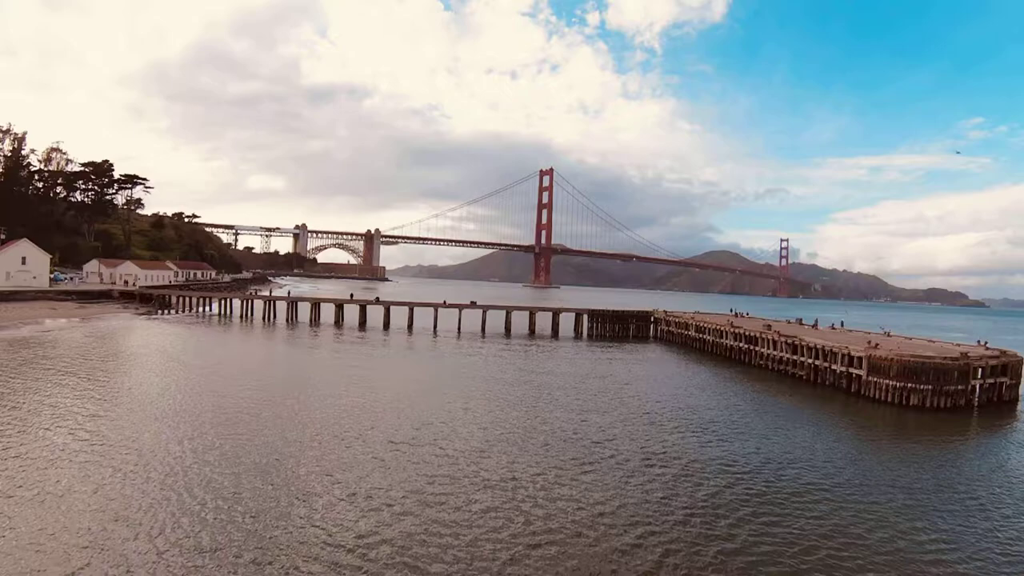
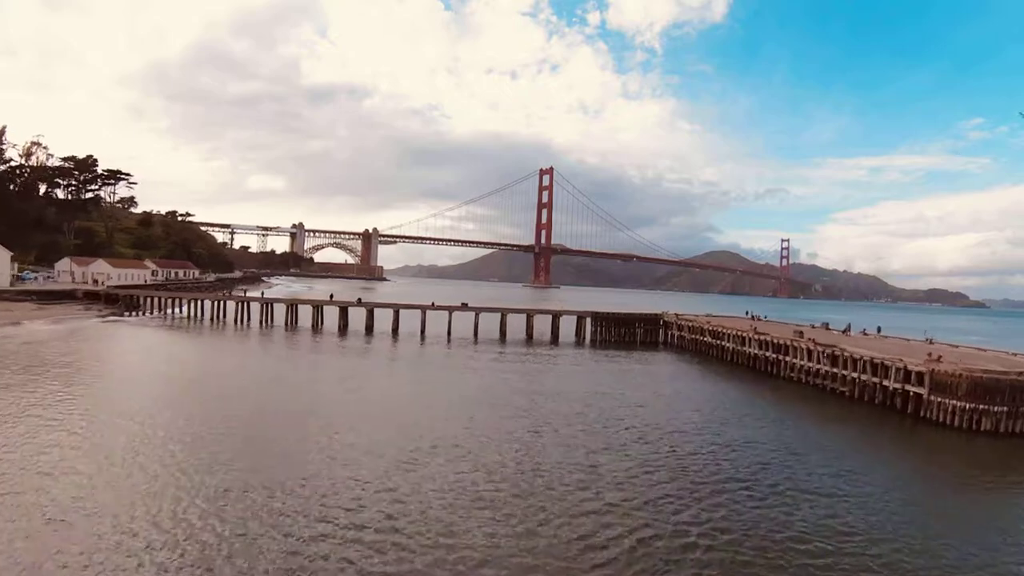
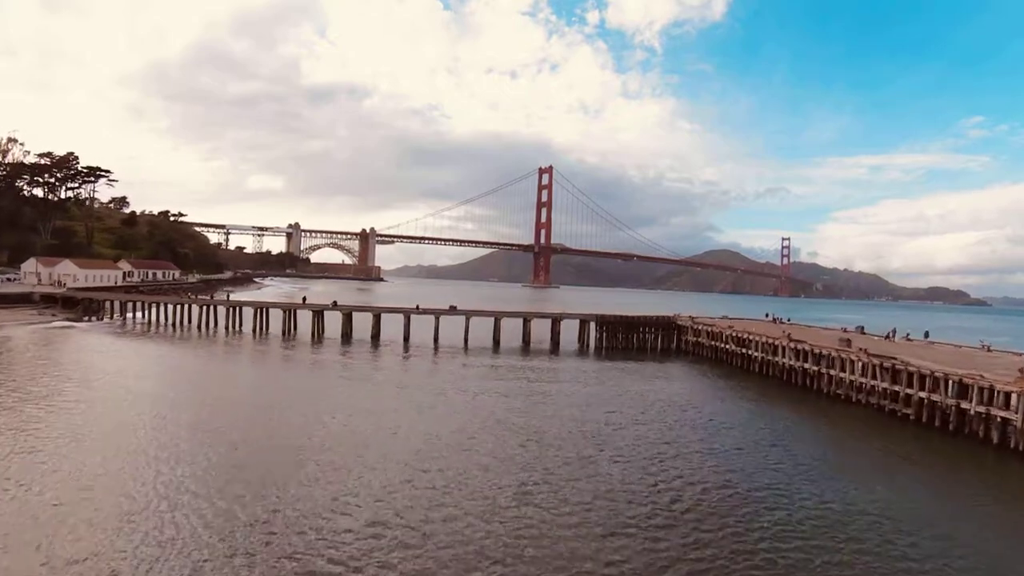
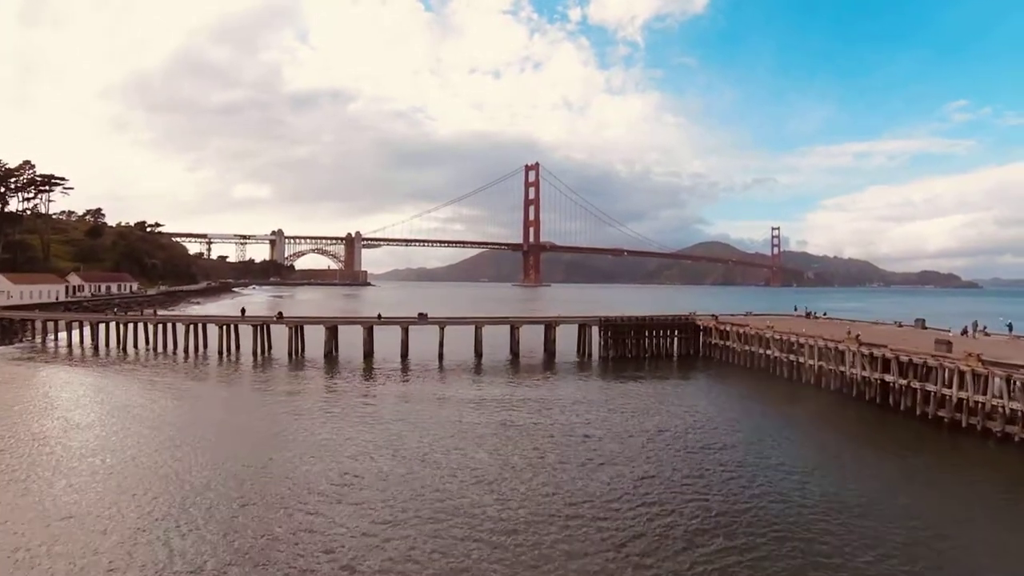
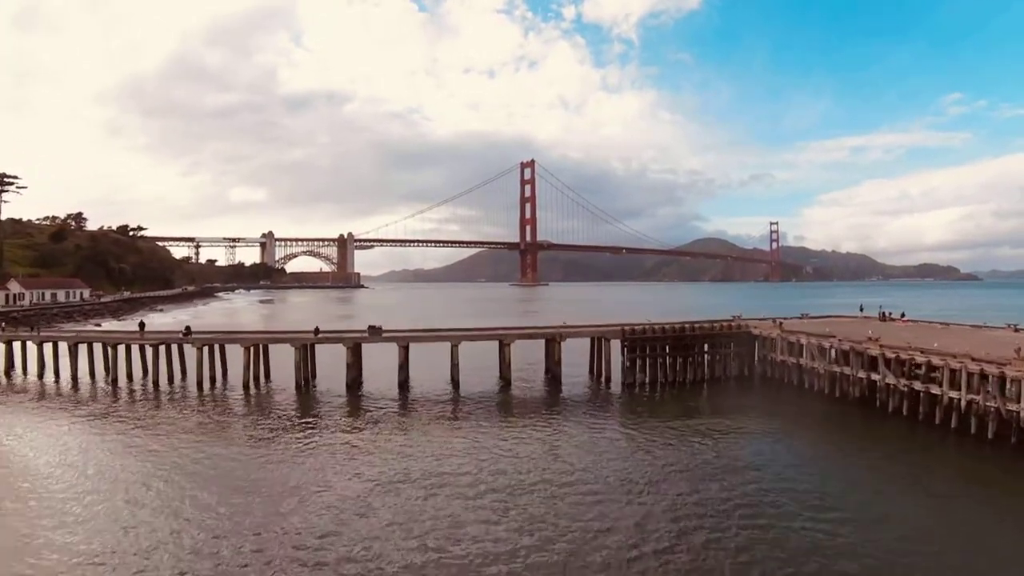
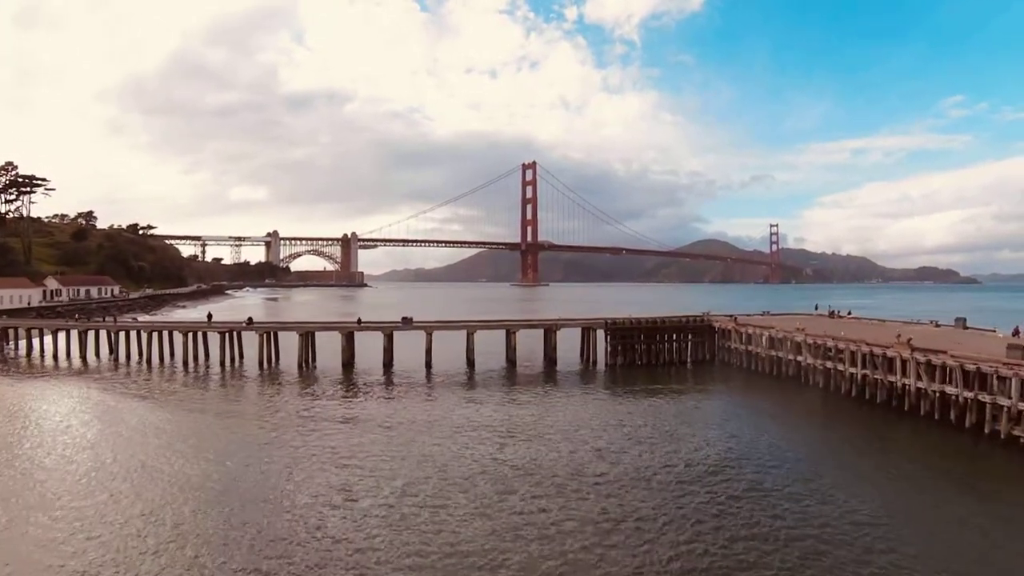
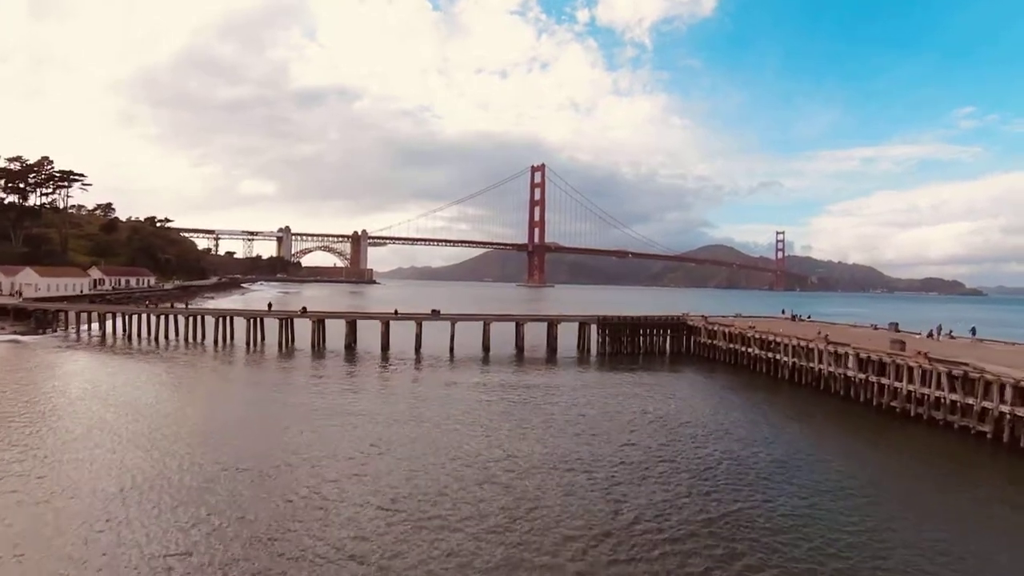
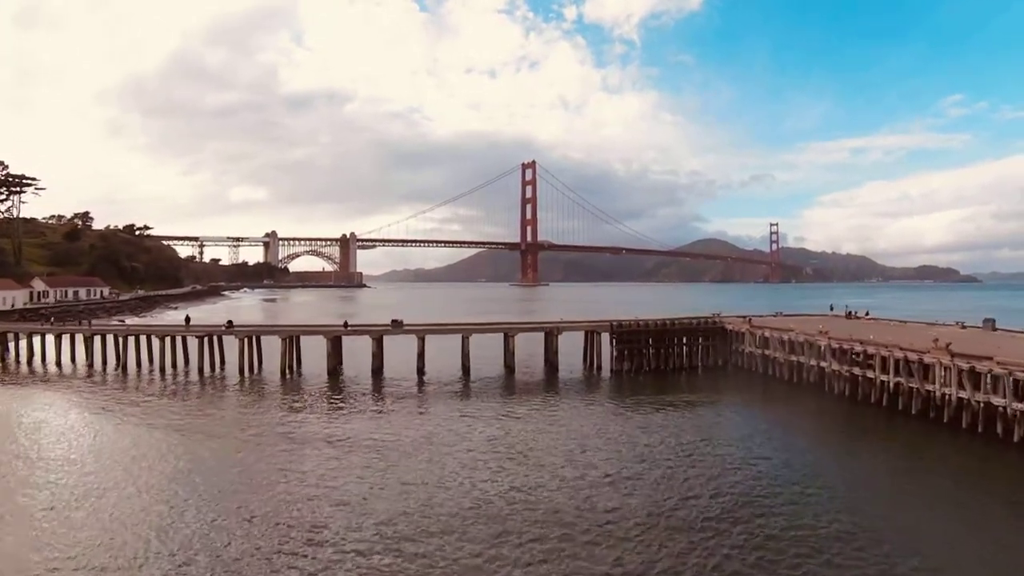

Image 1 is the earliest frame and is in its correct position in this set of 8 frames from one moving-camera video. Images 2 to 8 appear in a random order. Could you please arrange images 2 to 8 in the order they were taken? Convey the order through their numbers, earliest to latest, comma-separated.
2, 3, 7, 4, 6, 8, 5
